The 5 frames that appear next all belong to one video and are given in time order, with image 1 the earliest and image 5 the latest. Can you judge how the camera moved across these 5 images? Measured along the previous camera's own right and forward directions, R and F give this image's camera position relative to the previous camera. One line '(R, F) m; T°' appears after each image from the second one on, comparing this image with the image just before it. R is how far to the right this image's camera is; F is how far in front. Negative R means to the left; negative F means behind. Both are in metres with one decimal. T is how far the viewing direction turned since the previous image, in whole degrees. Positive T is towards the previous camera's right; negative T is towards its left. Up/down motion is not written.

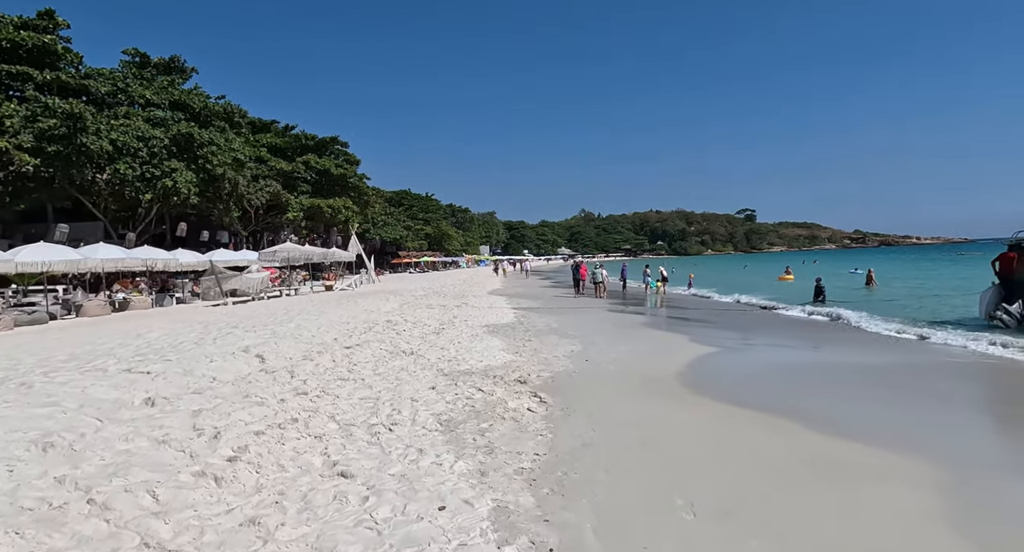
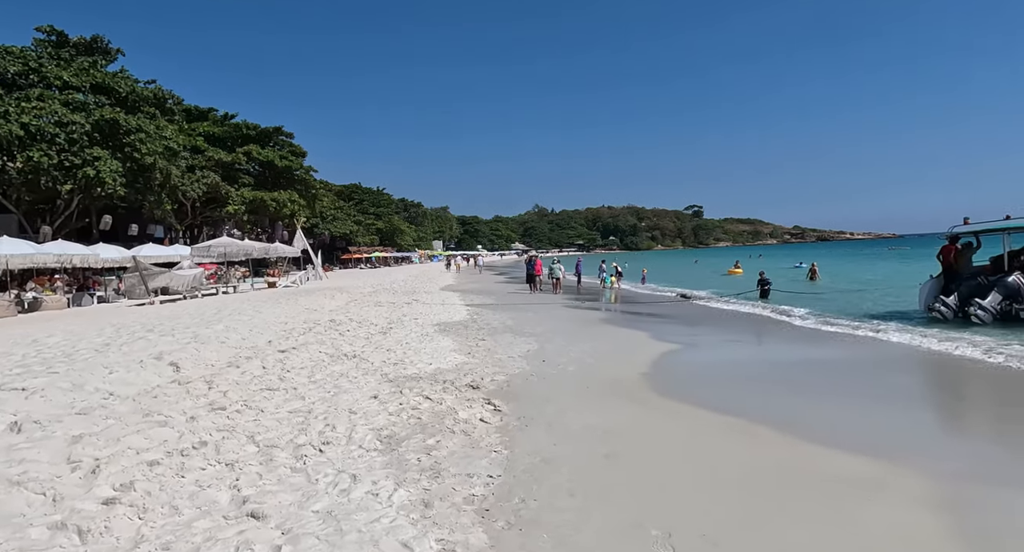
(0.0, +0.8) m; +4°
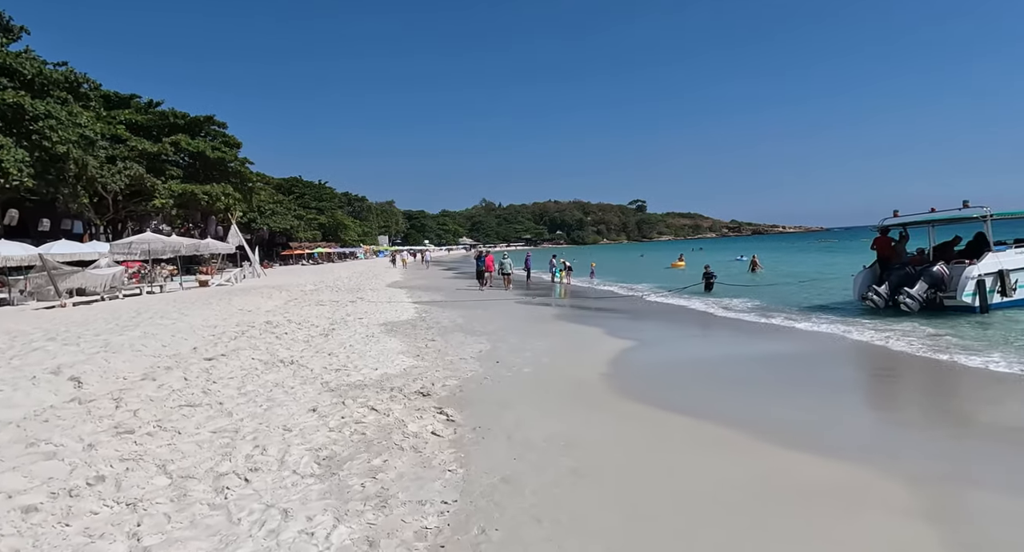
(-0.1, +0.6) m; +5°
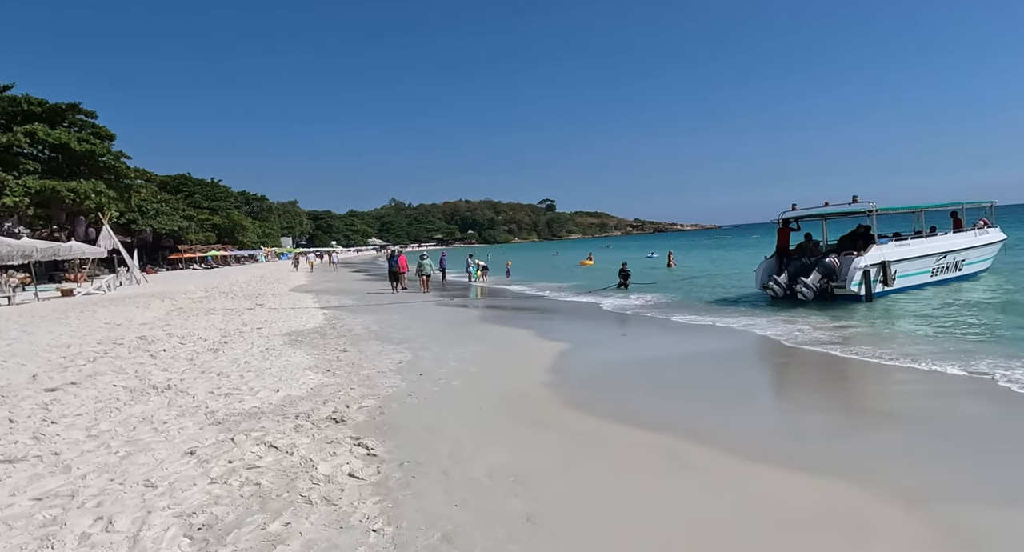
(-0.2, +1.2) m; +8°
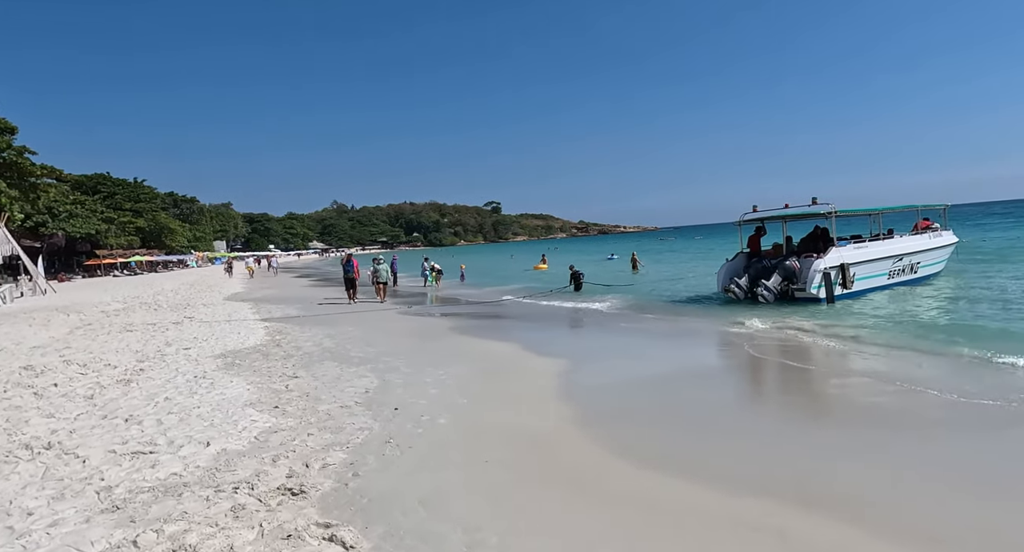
(-0.6, +1.7) m; +5°
